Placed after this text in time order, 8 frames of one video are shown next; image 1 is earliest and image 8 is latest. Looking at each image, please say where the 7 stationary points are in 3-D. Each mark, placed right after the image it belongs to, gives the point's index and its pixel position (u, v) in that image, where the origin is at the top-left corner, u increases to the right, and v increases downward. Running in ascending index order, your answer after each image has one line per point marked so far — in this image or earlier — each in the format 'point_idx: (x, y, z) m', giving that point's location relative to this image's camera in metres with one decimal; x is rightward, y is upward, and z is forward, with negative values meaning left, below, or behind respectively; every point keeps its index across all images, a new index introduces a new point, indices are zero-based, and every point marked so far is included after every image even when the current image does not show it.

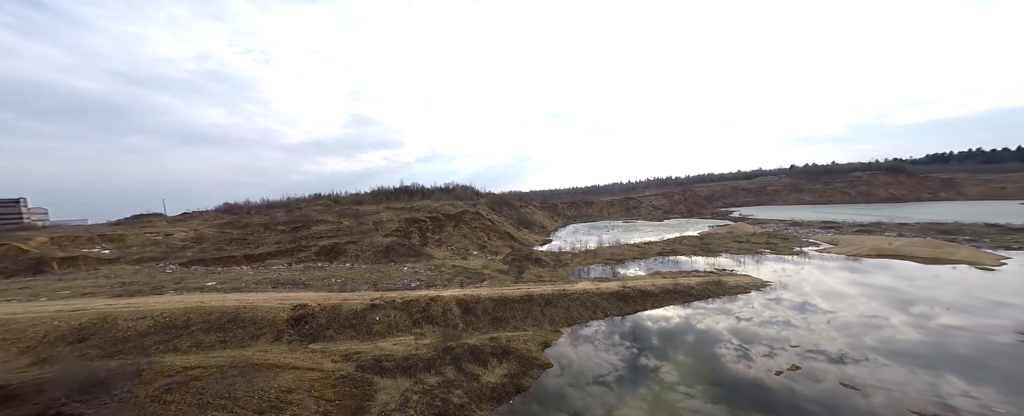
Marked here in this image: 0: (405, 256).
0: (-6.2, -2.8, +17.3) m
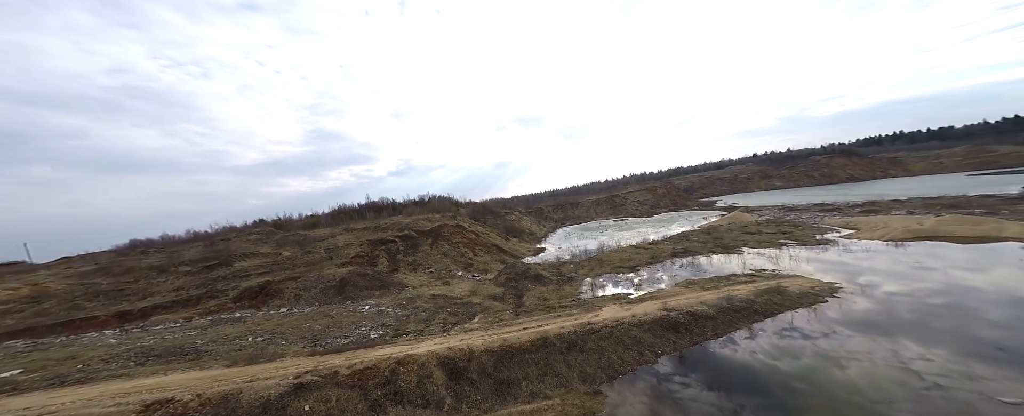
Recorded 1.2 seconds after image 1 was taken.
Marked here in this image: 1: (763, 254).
0: (-6.3, -3.6, +12.9) m
1: (+15.1, -2.6, +21.3) m
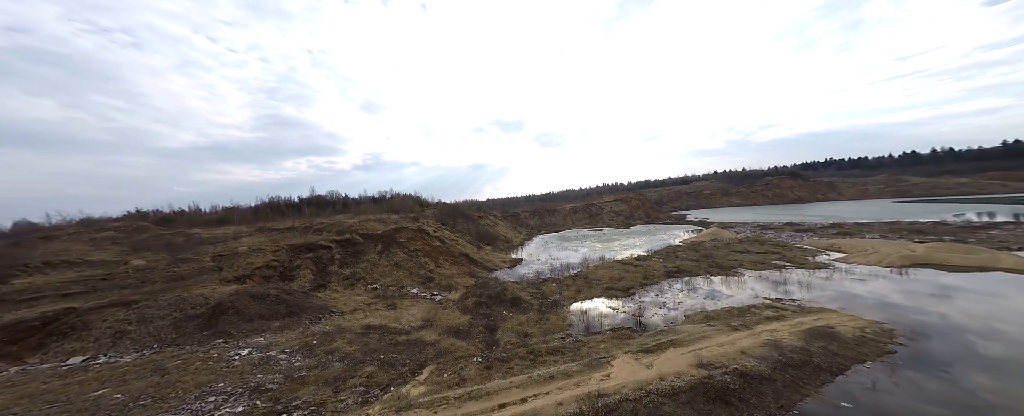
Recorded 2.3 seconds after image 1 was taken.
0: (-7.3, -3.3, +8.6) m
1: (+13.2, -3.5, +19.1) m
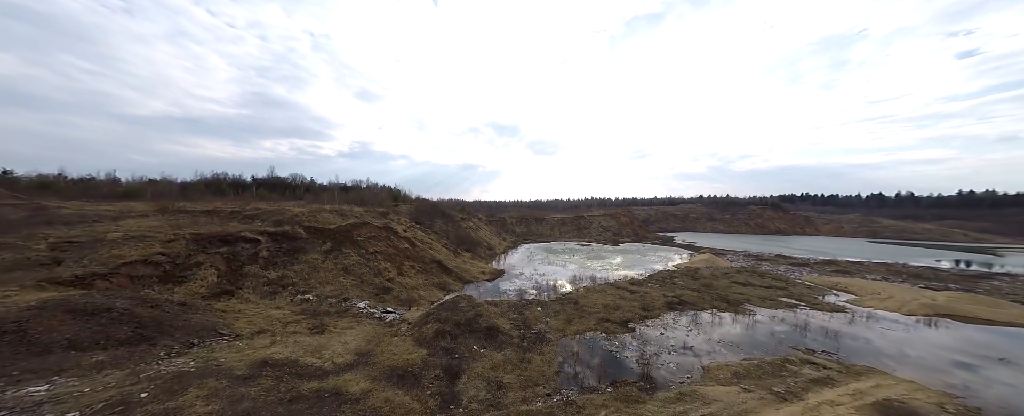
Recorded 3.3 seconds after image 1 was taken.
0: (-7.9, -2.7, +5.3) m
1: (+11.9, -4.9, +16.8) m
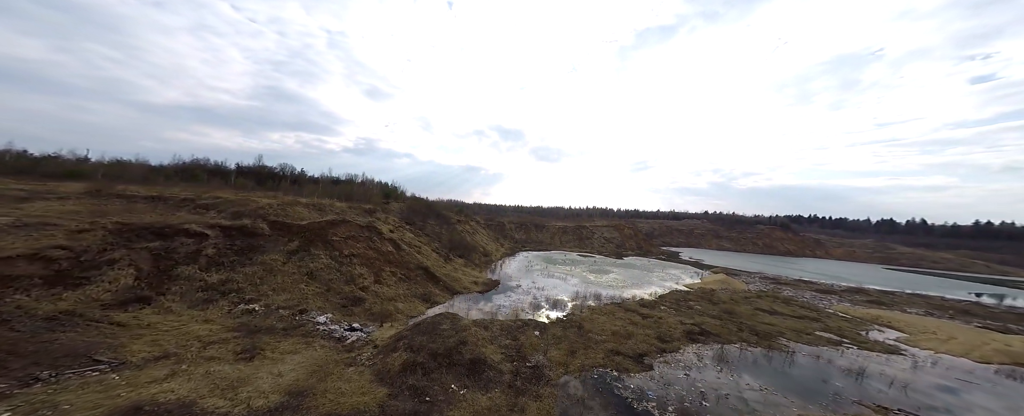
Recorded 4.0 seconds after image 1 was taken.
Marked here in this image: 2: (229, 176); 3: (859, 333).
0: (-8.1, -2.2, +3.3) m
1: (+11.6, -5.8, +14.6) m
2: (-18.9, +2.2, +19.5) m
3: (+16.4, -5.9, +13.8) m
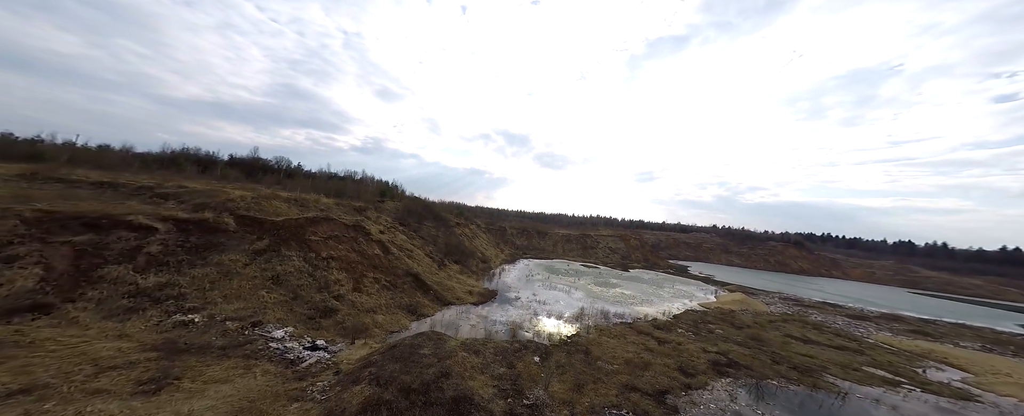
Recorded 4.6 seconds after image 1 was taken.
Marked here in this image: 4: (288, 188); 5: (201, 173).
0: (-8.4, -1.9, +1.9) m
1: (+11.4, -6.4, +12.7) m
2: (-18.6, +2.6, +18.3) m
3: (+16.2, -6.7, +11.7) m
4: (-12.3, +1.1, +16.0) m
5: (-16.8, +1.9, +15.7) m
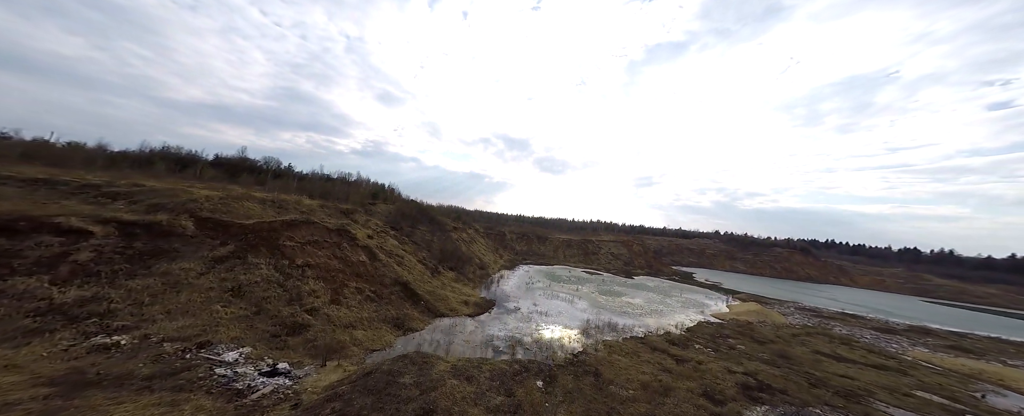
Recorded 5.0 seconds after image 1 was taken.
0: (-8.4, -1.8, +0.5) m
1: (+11.4, -6.4, +11.2) m
2: (-18.6, +2.5, +17.1) m
3: (+16.2, -6.8, +10.3) m
4: (-12.3, +1.0, +14.8) m
5: (-16.8, +1.8, +14.5) m
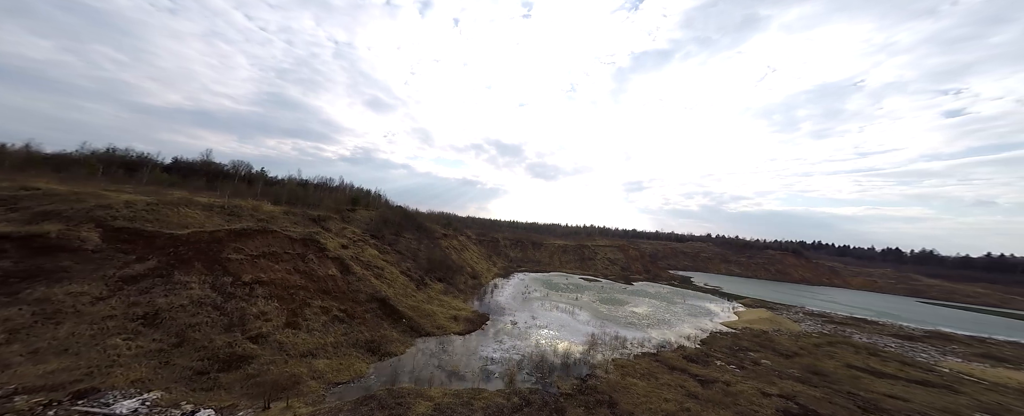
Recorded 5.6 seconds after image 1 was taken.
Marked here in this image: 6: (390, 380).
0: (-8.3, -1.6, -1.3) m
1: (+11.4, -6.3, +9.7) m
2: (-19.0, +2.2, +15.0) m
3: (+16.2, -6.5, +8.9) m
4: (-12.5, +0.7, +12.8) m
5: (-17.1, +1.5, +12.4) m
6: (-3.2, -4.2, +7.8) m
